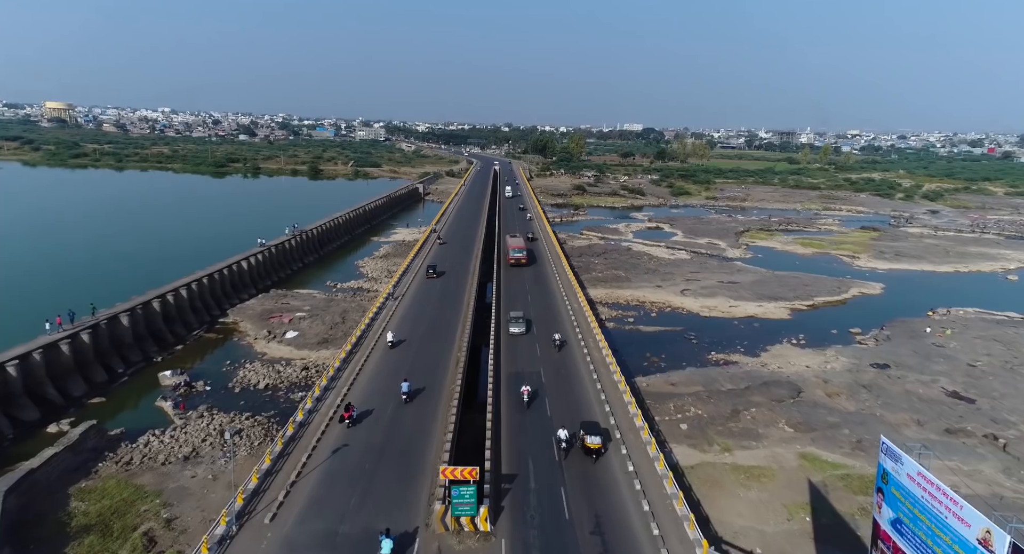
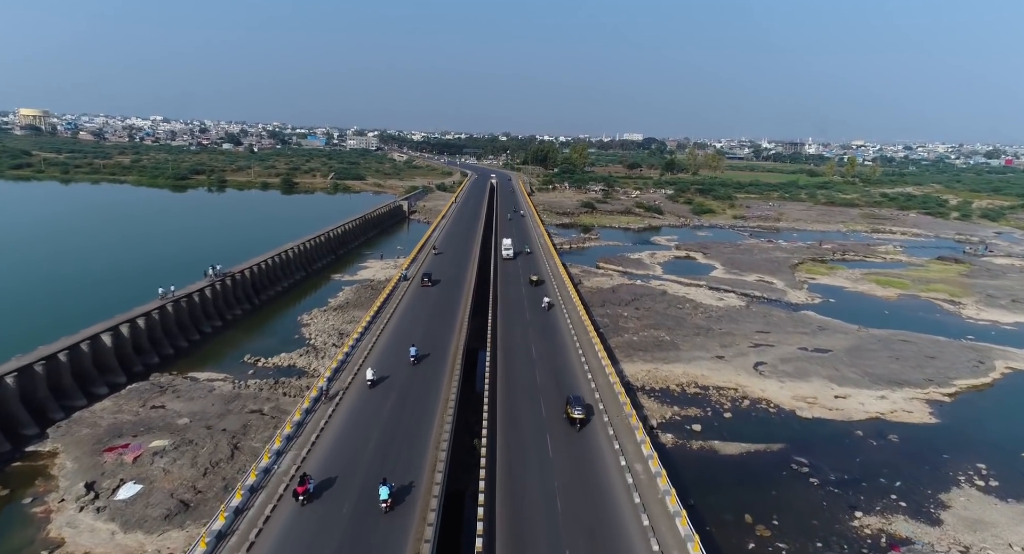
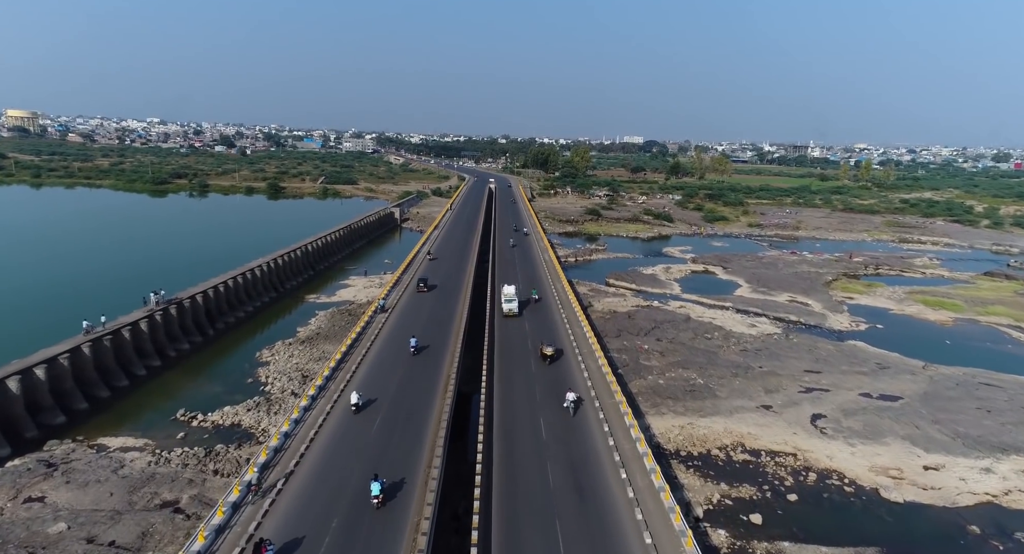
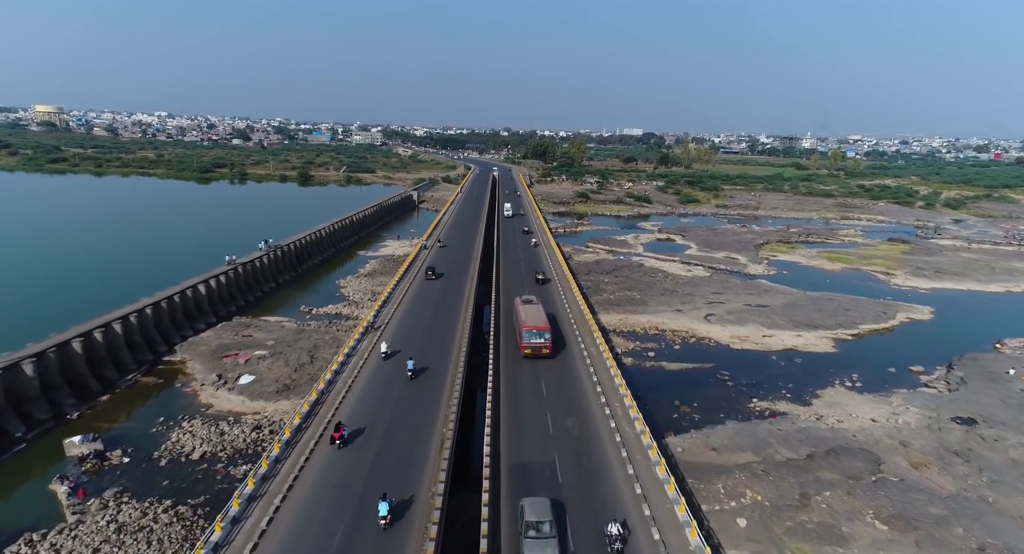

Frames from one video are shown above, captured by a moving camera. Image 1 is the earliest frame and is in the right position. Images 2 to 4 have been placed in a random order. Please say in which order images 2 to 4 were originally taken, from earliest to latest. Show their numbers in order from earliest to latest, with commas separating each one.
4, 2, 3
